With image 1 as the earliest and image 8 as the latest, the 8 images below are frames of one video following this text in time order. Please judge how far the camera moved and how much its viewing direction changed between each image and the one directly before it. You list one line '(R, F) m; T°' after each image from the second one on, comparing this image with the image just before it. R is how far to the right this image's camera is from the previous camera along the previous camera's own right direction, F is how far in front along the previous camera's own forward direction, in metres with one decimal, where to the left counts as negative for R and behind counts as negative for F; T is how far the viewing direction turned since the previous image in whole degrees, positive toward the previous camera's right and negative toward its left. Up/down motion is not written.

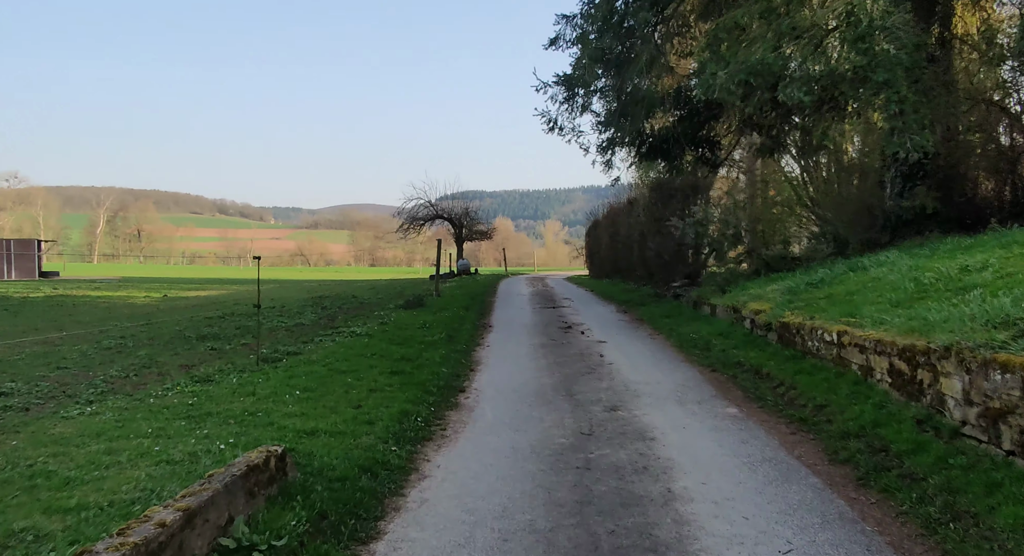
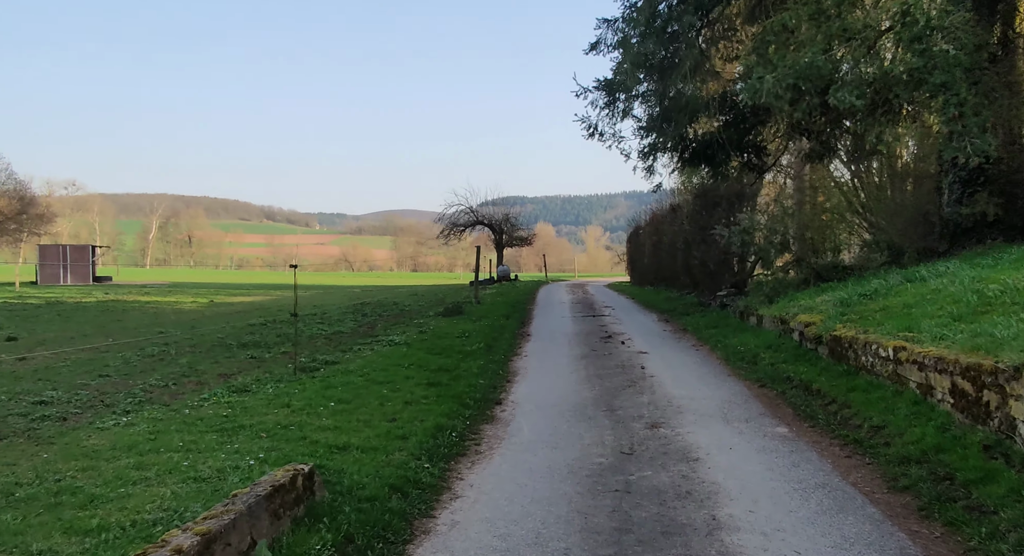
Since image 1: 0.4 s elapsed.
(+0.1, +0.3) m; -3°
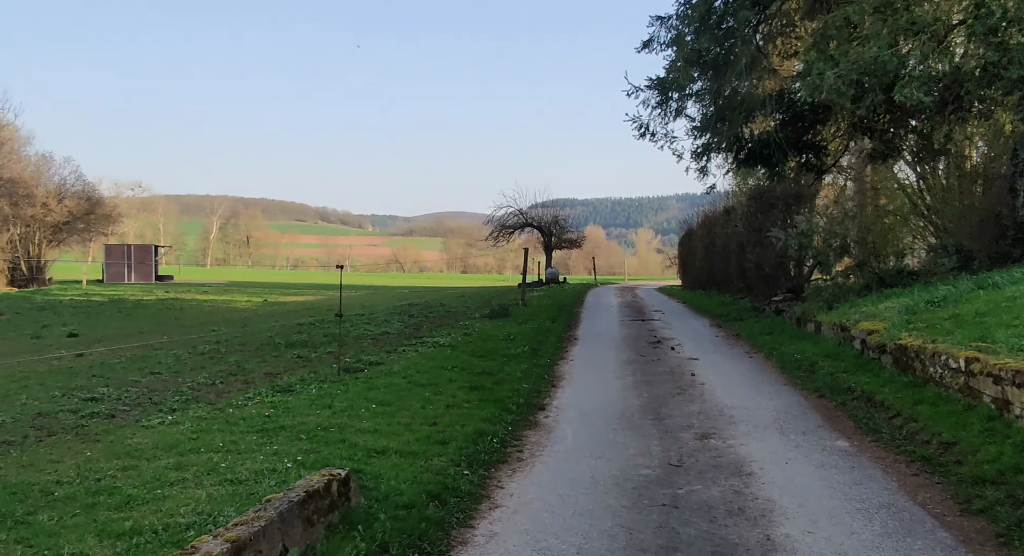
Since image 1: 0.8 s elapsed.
(0.0, +0.3) m; -3°
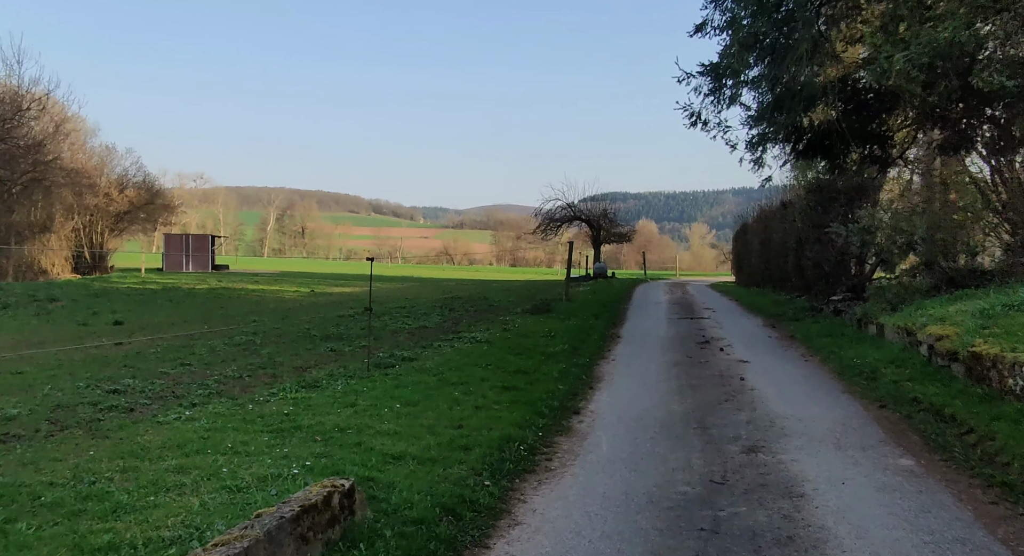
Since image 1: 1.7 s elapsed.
(+0.2, +0.7) m; -3°
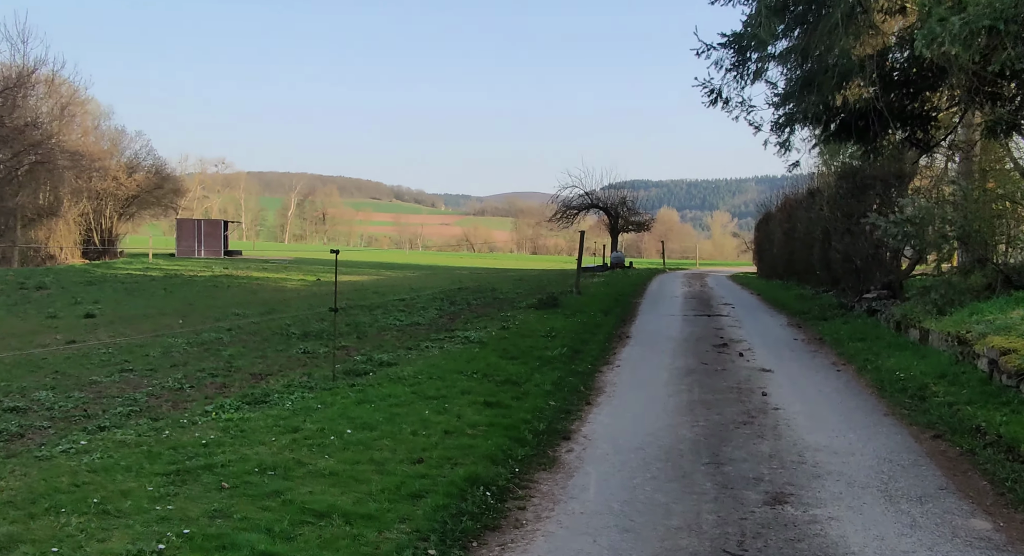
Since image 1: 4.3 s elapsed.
(+0.4, +1.7) m; -1°
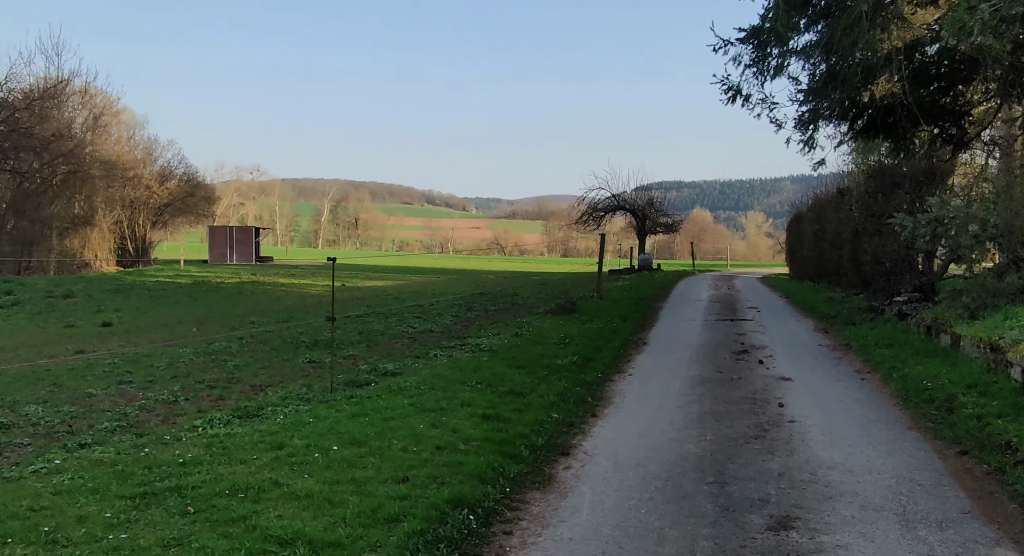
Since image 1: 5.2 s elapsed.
(+0.4, +0.4) m; -2°
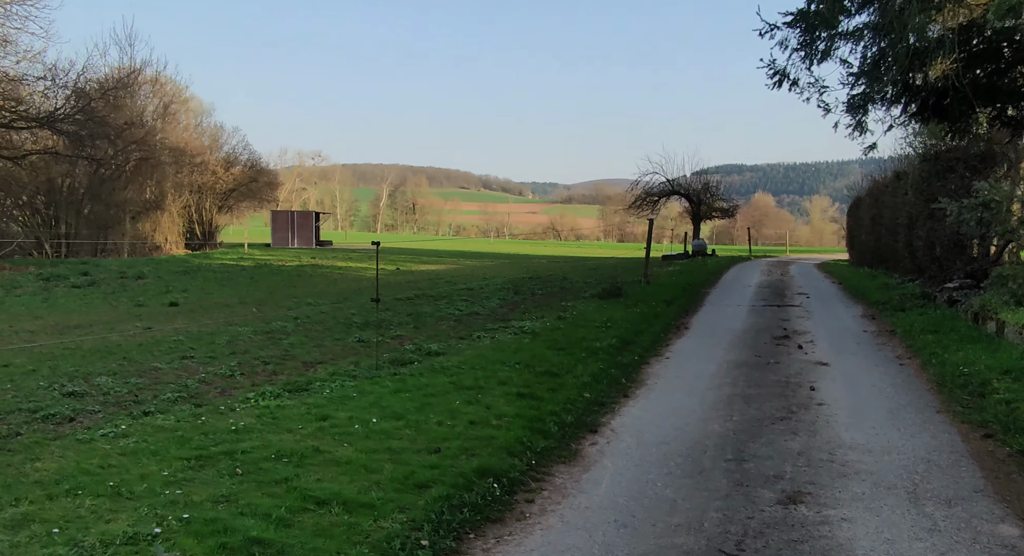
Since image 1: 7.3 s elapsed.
(+0.3, -0.4) m; -4°
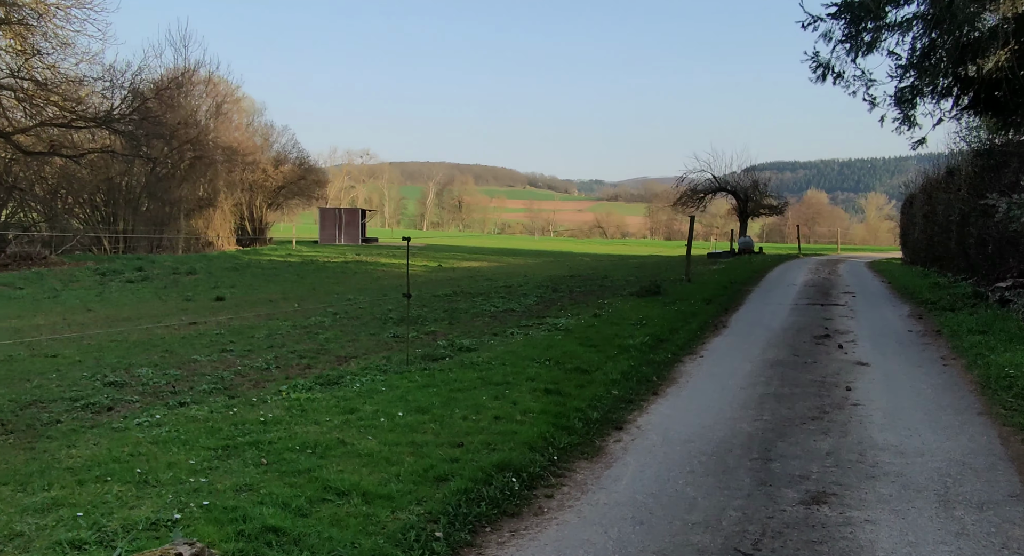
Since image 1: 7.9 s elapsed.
(+0.2, 0.0) m; -3°
